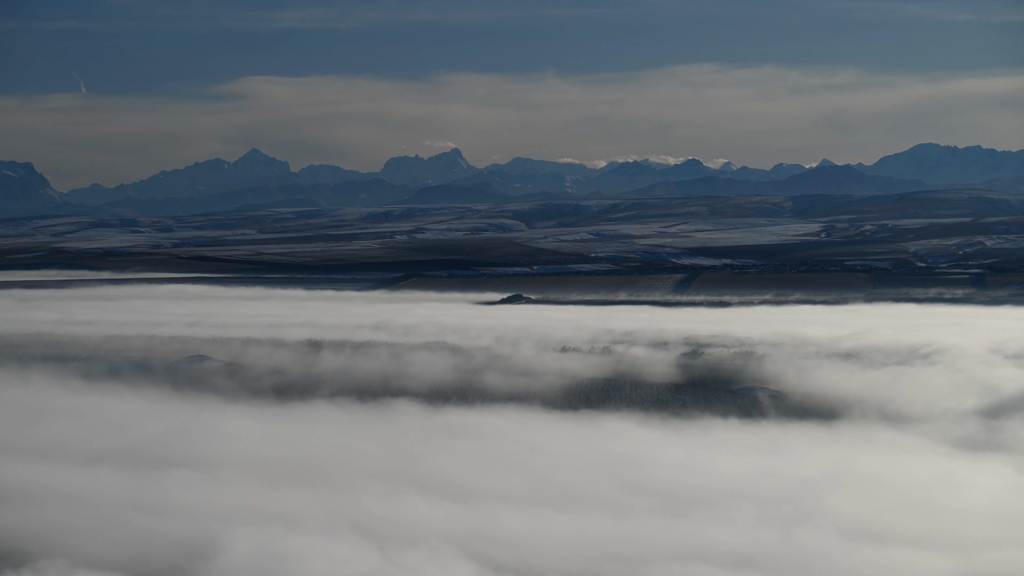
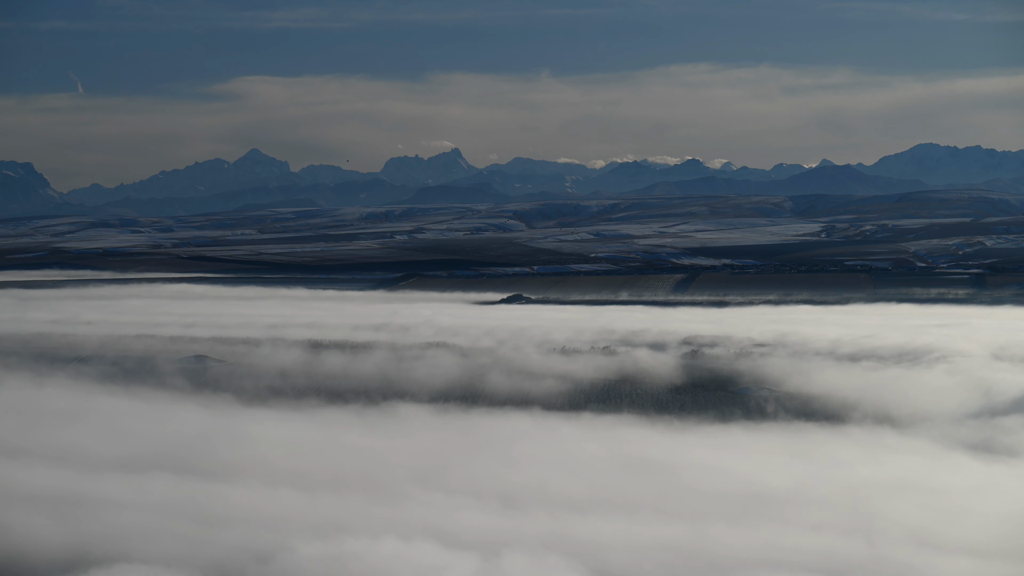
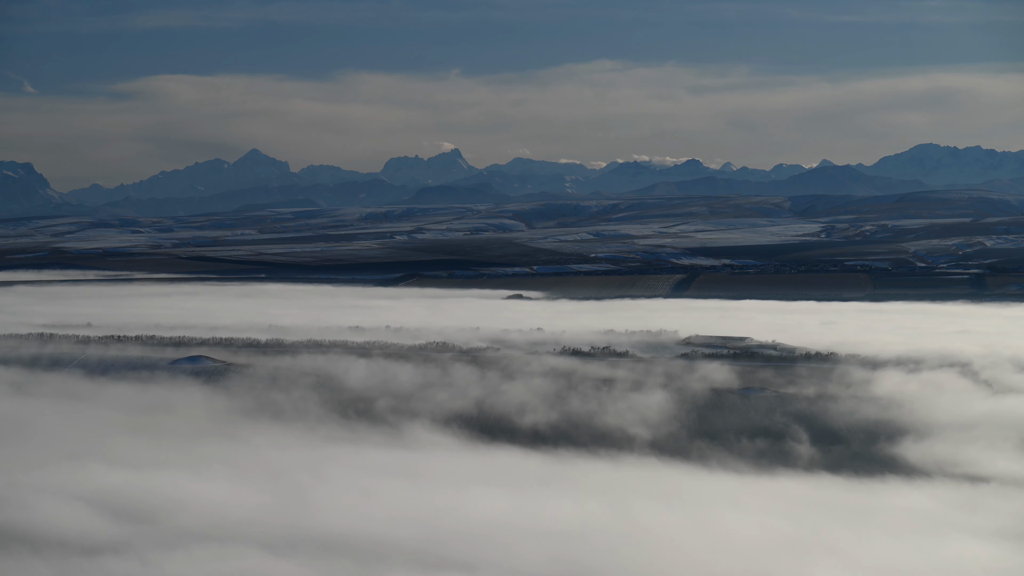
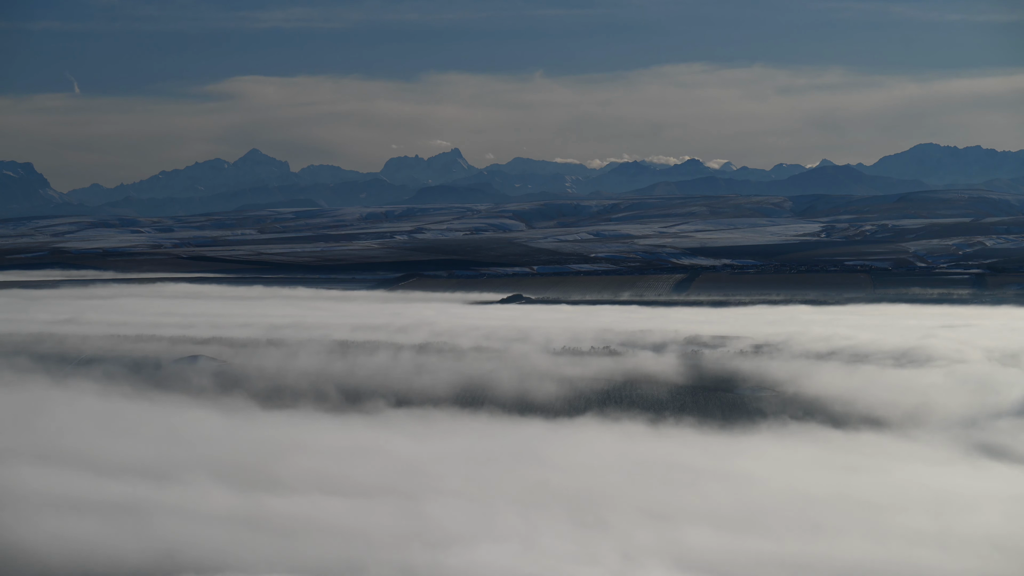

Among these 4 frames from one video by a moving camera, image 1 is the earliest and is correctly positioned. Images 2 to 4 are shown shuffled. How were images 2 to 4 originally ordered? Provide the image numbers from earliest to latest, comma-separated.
2, 4, 3
